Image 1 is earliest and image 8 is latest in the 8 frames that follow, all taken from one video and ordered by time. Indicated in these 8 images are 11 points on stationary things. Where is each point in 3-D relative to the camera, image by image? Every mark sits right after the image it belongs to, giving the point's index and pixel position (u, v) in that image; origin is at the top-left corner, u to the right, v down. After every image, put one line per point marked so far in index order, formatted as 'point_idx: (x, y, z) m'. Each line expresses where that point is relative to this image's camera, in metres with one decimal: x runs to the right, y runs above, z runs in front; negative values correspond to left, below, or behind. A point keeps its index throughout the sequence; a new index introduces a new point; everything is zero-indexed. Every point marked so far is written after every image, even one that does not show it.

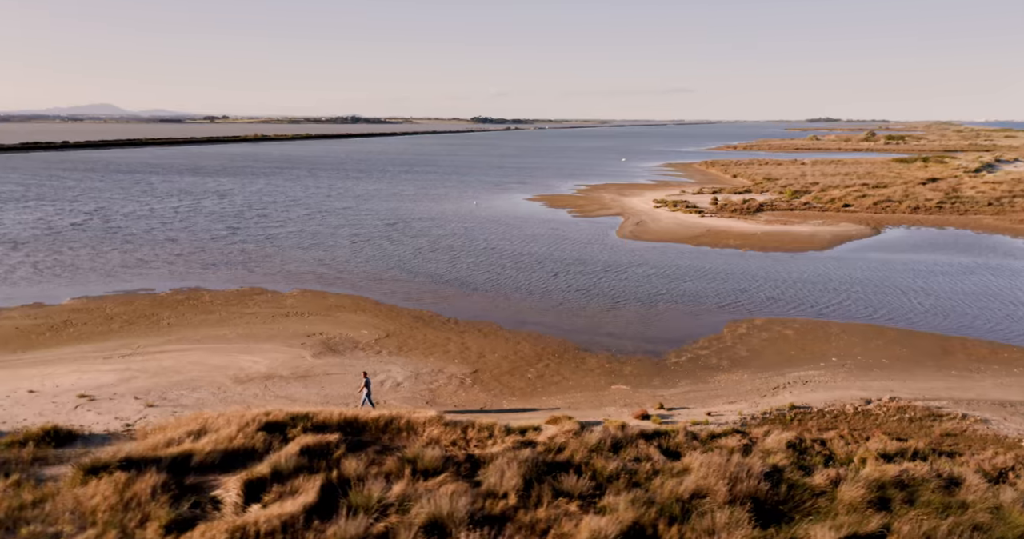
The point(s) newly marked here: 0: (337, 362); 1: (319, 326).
0: (-3.8, -2.0, +15.6) m
1: (-5.0, -1.4, +18.6) m
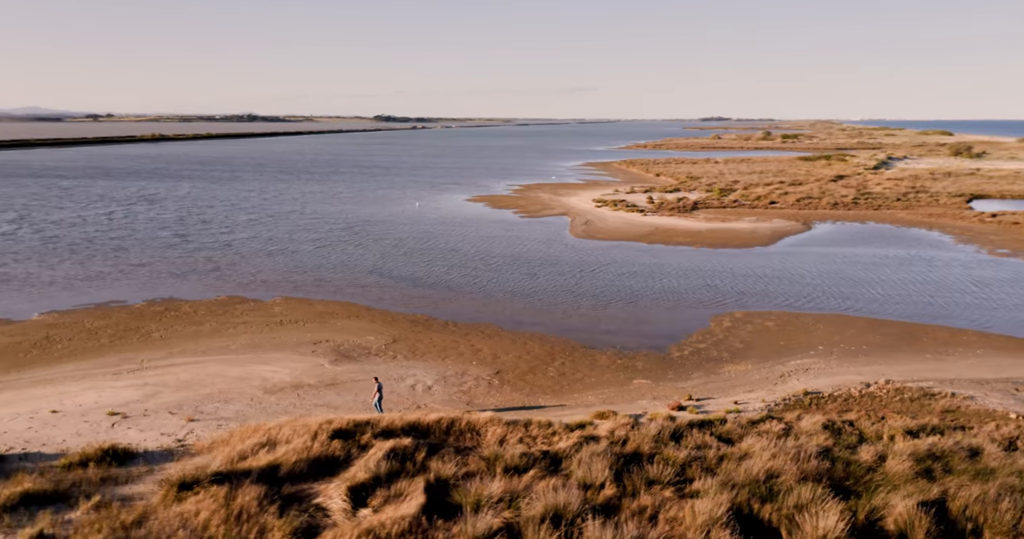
0: (-3.4, -2.2, +15.7) m
1: (-4.9, -1.6, +18.5) m
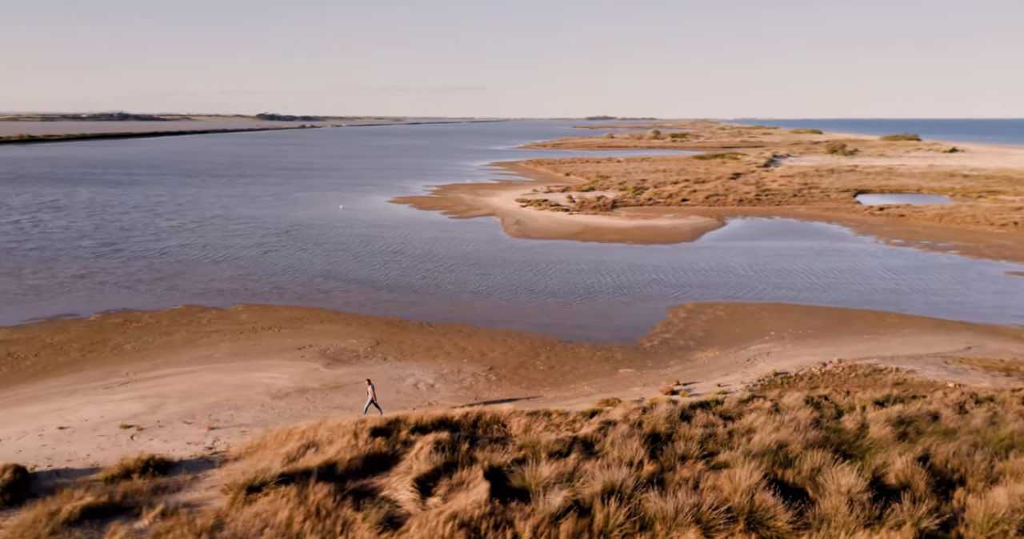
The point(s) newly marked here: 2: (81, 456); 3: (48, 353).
0: (-3.5, -2.3, +16.0) m
1: (-5.5, -1.7, +18.5) m
2: (-6.8, -3.0, +11.3) m
3: (-11.0, -2.0, +16.9) m
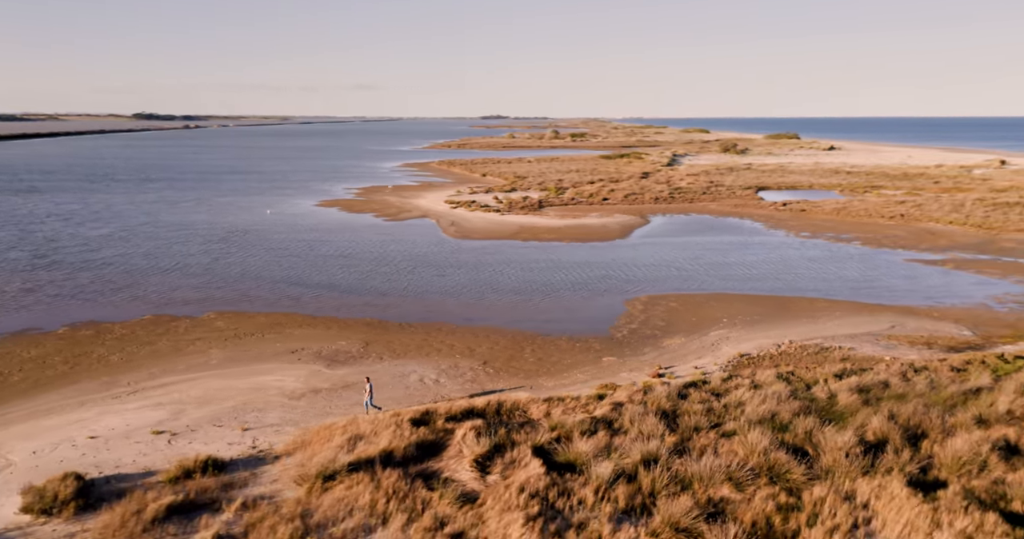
0: (-3.6, -2.3, +16.7) m
1: (-5.9, -1.9, +18.9) m
2: (-6.2, -3.1, +11.6) m
3: (-11.1, -2.3, +16.6) m
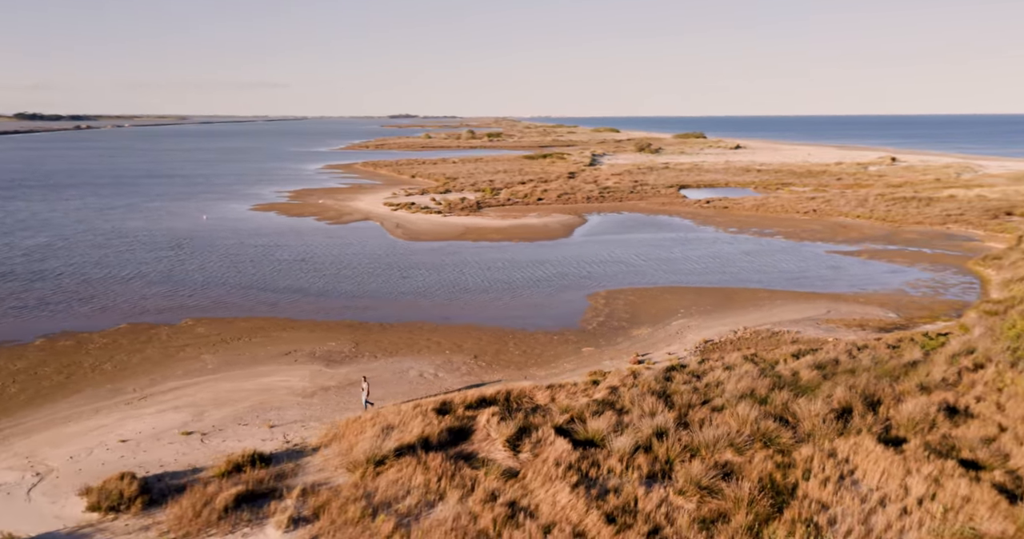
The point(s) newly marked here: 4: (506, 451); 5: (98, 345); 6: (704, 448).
0: (-3.8, -2.4, +17.5) m
1: (-6.4, -2.0, +19.5) m
2: (-5.8, -3.3, +12.2) m
3: (-11.2, -2.6, +16.5) m
4: (-0.1, -3.0, +11.9) m
5: (-11.1, -2.0, +19.1) m
6: (+3.2, -3.0, +12.0) m
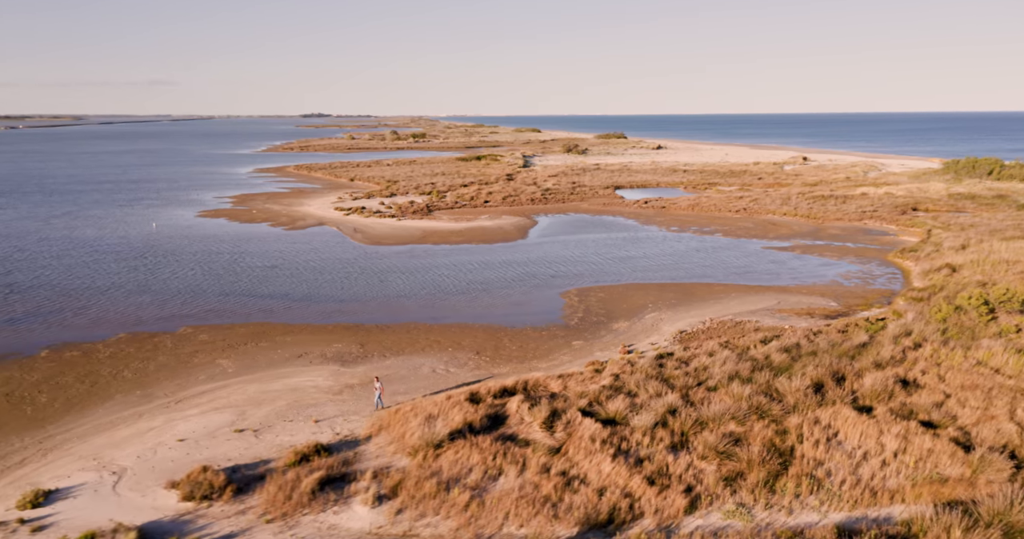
0: (-3.7, -2.6, +18.7) m
1: (-6.5, -2.2, +20.4) m
2: (-5.1, -3.5, +13.2) m
3: (-11.0, -2.9, +16.9) m
4: (+0.6, -3.1, +13.6) m
5: (-11.1, -2.4, +19.6) m
6: (+3.9, -3.0, +14.0) m
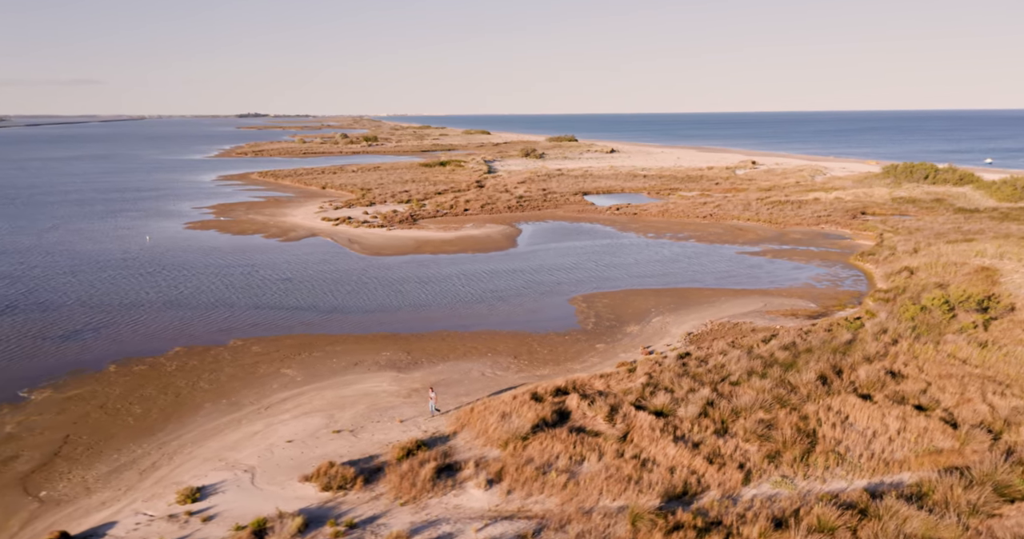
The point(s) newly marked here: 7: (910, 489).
0: (-2.5, -3.0, +20.8) m
1: (-5.4, -2.7, +22.3) m
2: (-3.5, -3.9, +15.2) m
3: (-9.6, -3.4, +18.5) m
4: (+2.2, -3.5, +16.0) m
5: (-10.0, -2.9, +21.1) m
6: (+5.4, -3.3, +16.6) m
7: (+7.5, -4.1, +13.4) m
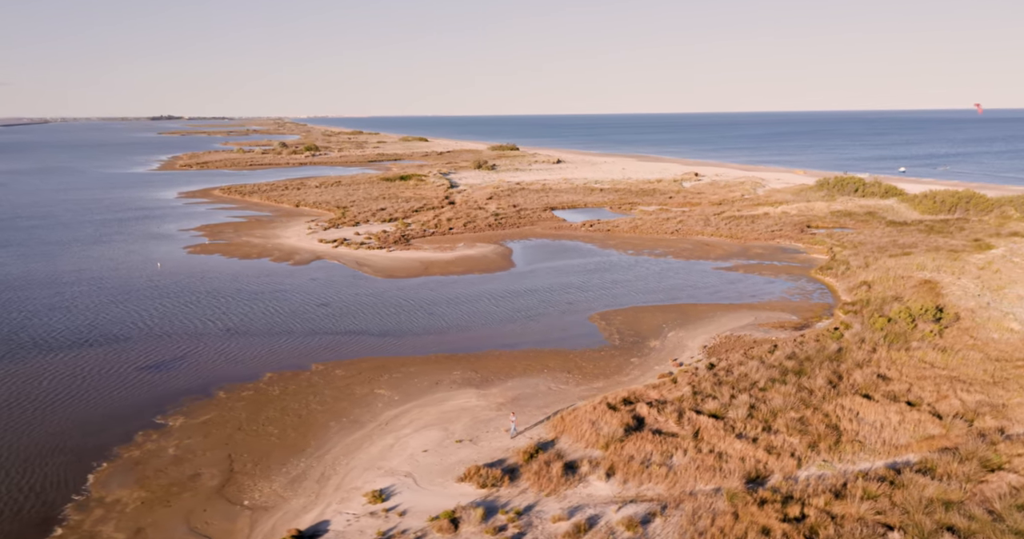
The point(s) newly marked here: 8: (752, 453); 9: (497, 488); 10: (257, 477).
0: (-0.4, -4.1, +24.5) m
1: (-3.4, -3.8, +25.6) m
2: (-0.9, -5.0, +18.8) m
3: (-7.3, -4.6, +21.5) m
4: (+4.7, -4.4, +20.1) m
5: (-7.9, -4.1, +24.0) m
6: (+7.9, -4.2, +21.0) m
7: (+10.3, -4.9, +18.0) m
8: (+6.2, -4.8, +18.5) m
9: (-0.4, -5.3, +17.1) m
10: (-6.5, -5.3, +18.2) m
